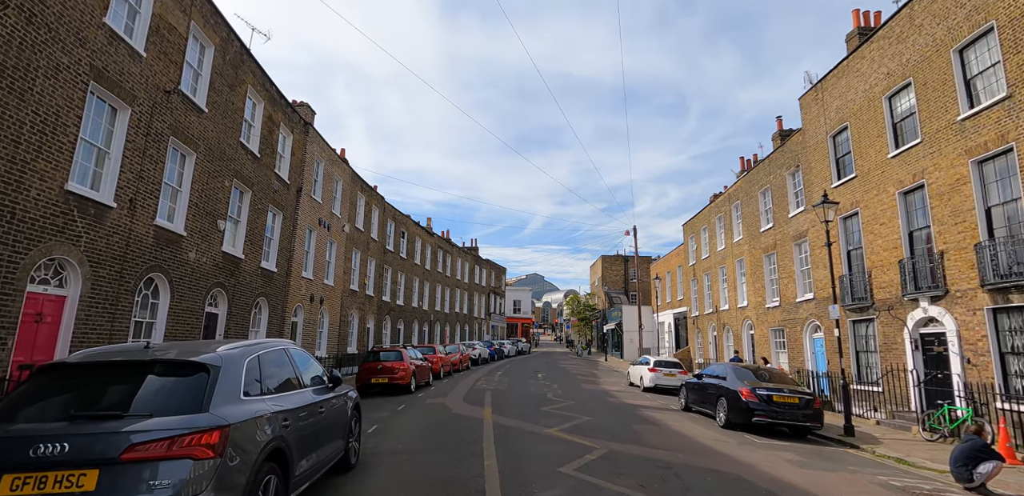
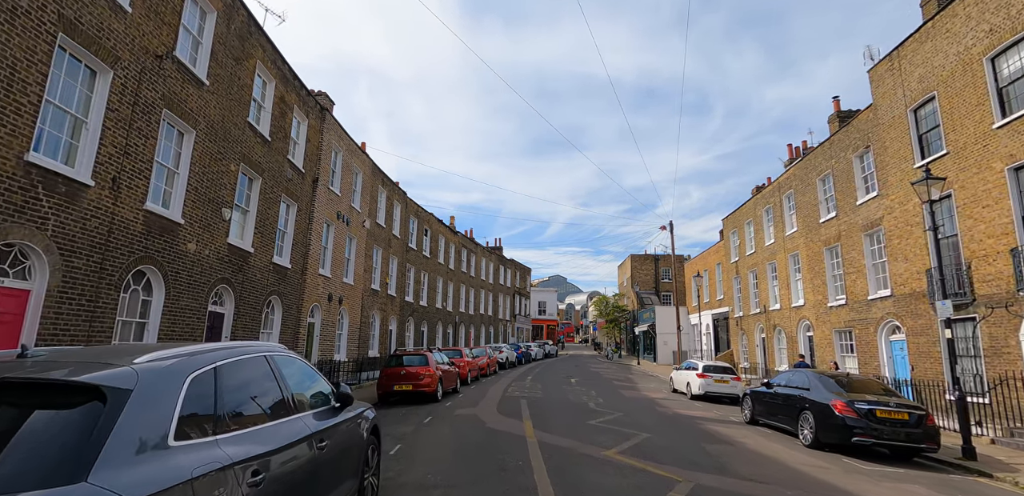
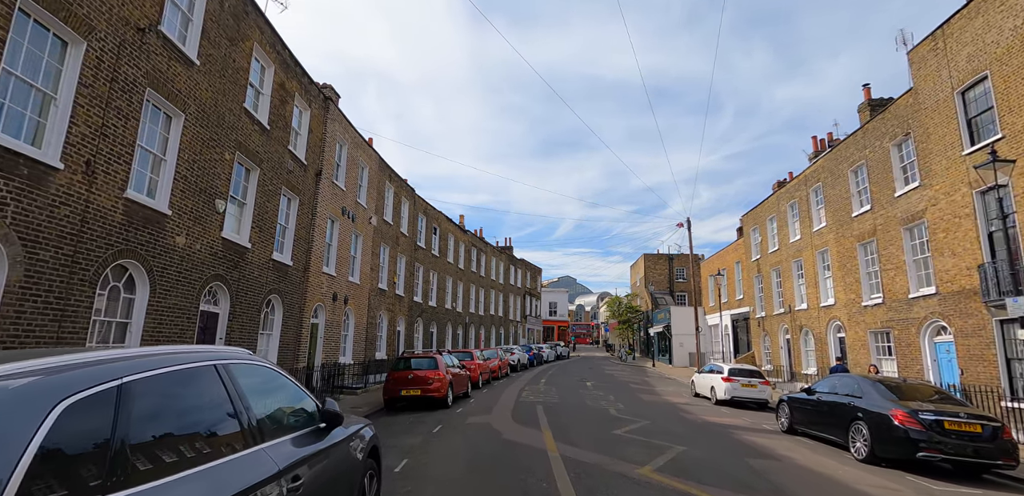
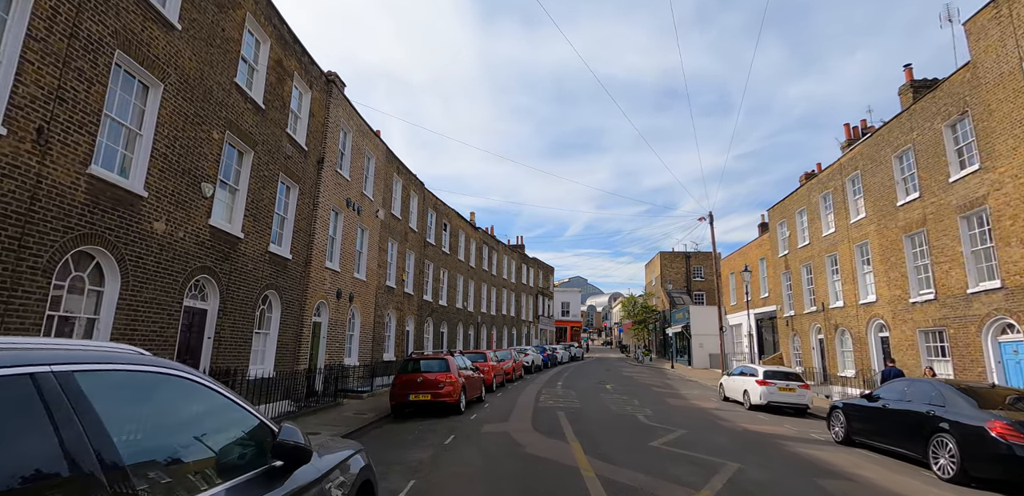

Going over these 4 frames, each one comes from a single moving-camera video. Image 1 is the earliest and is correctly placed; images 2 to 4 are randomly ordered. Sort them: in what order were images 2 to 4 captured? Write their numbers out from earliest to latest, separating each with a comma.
2, 3, 4
